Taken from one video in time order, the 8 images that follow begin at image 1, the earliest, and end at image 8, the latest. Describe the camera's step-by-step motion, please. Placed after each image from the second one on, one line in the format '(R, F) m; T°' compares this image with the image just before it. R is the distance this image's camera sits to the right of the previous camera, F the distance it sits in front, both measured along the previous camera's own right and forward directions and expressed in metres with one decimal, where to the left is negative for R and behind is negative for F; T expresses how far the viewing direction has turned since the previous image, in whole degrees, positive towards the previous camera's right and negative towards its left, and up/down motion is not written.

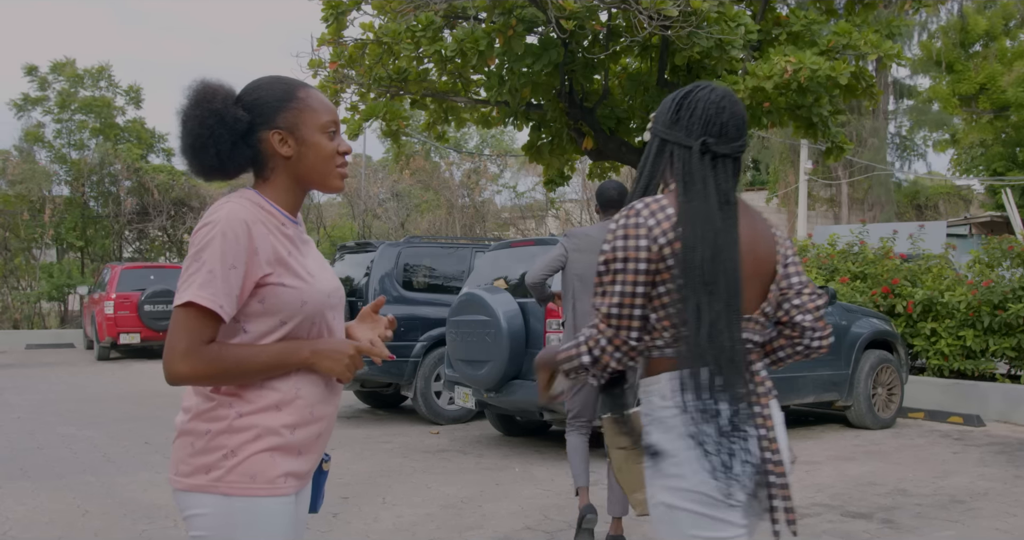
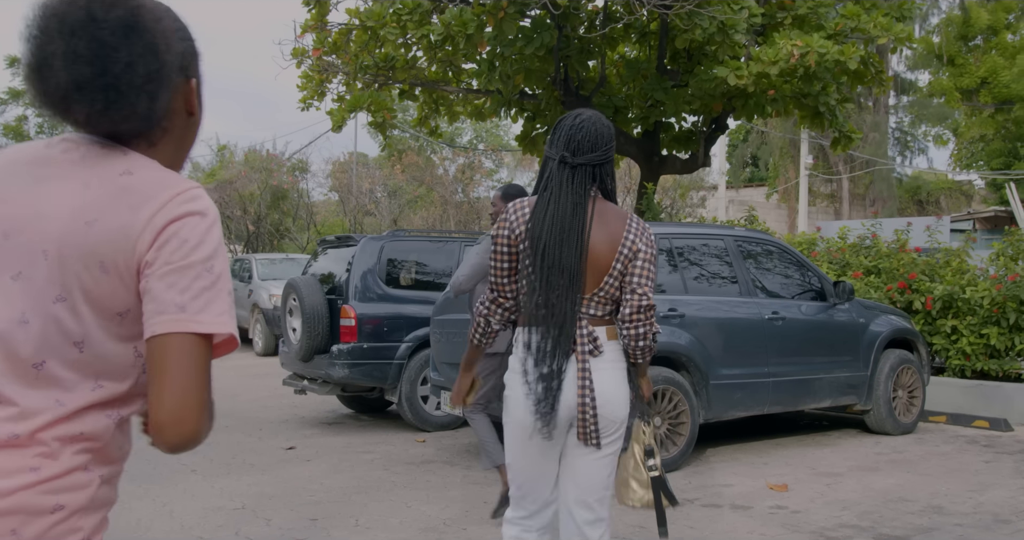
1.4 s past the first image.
(0.0, +0.6) m; 0°
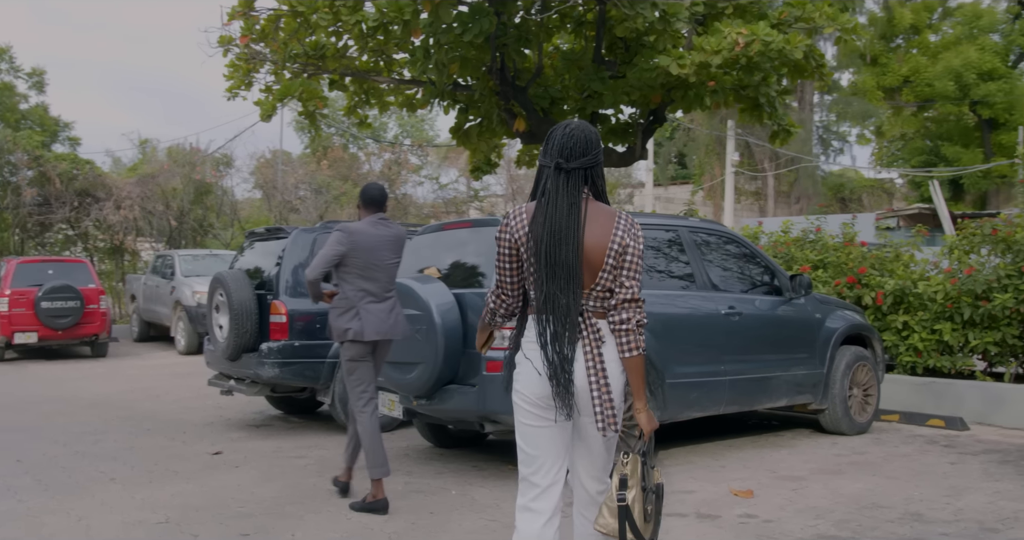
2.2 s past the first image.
(-0.1, +0.4) m; +4°
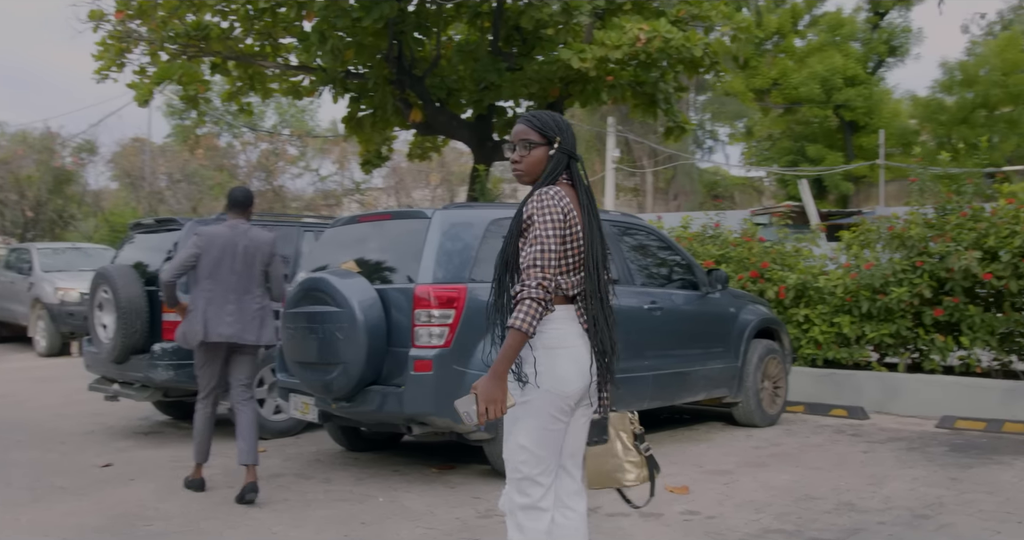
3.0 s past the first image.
(-0.3, +0.2) m; +7°
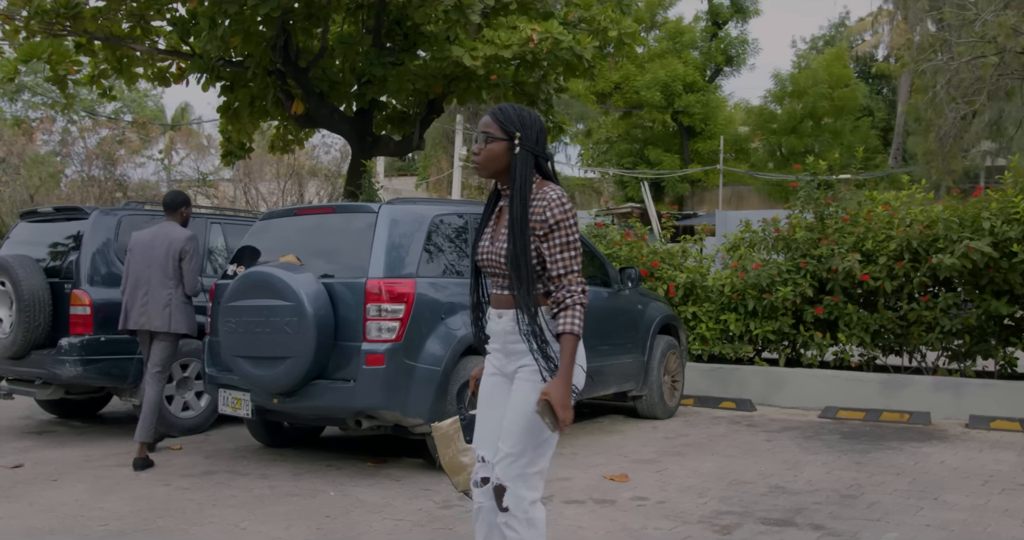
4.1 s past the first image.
(-0.6, -0.1) m; +9°
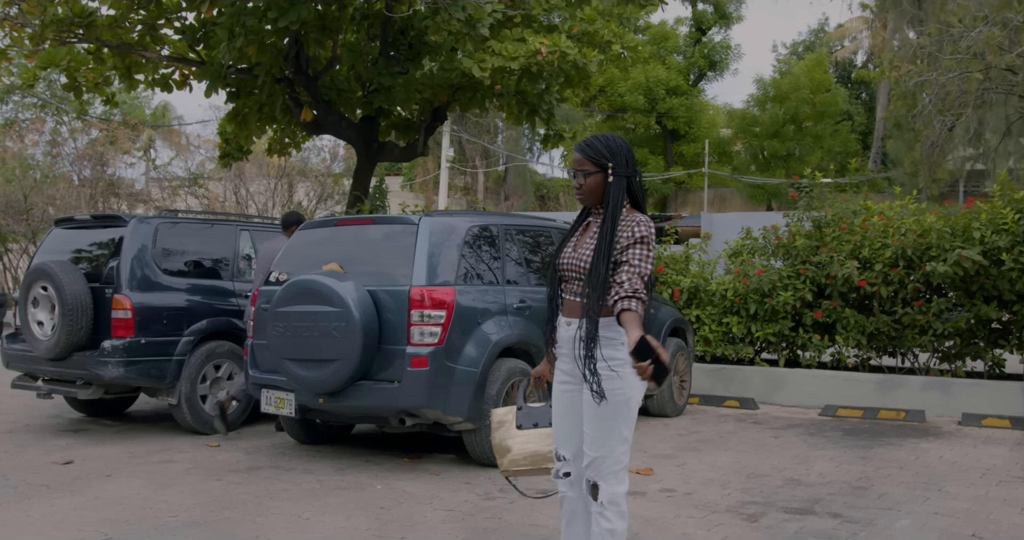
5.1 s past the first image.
(-0.3, -0.4) m; +1°
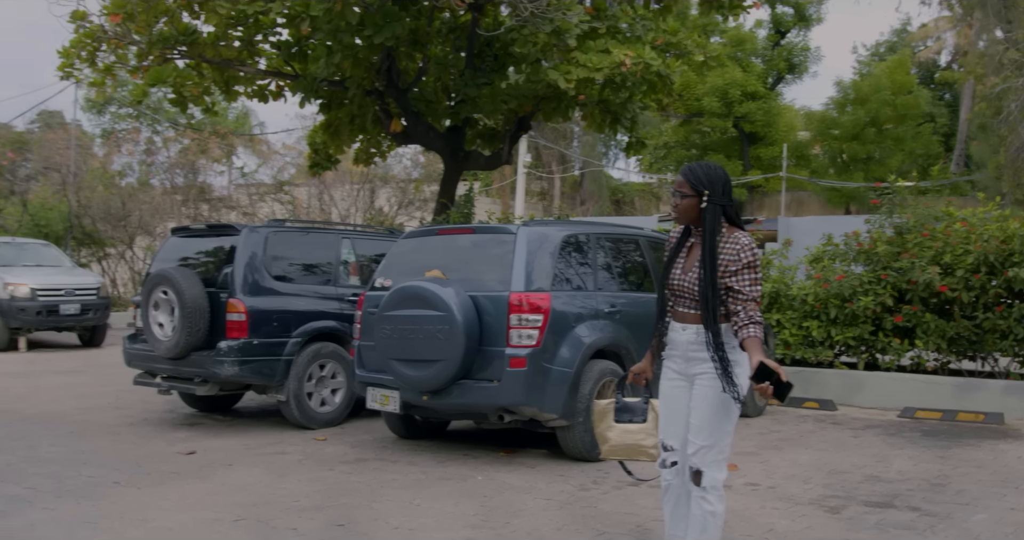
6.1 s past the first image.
(-0.1, -0.4) m; -4°
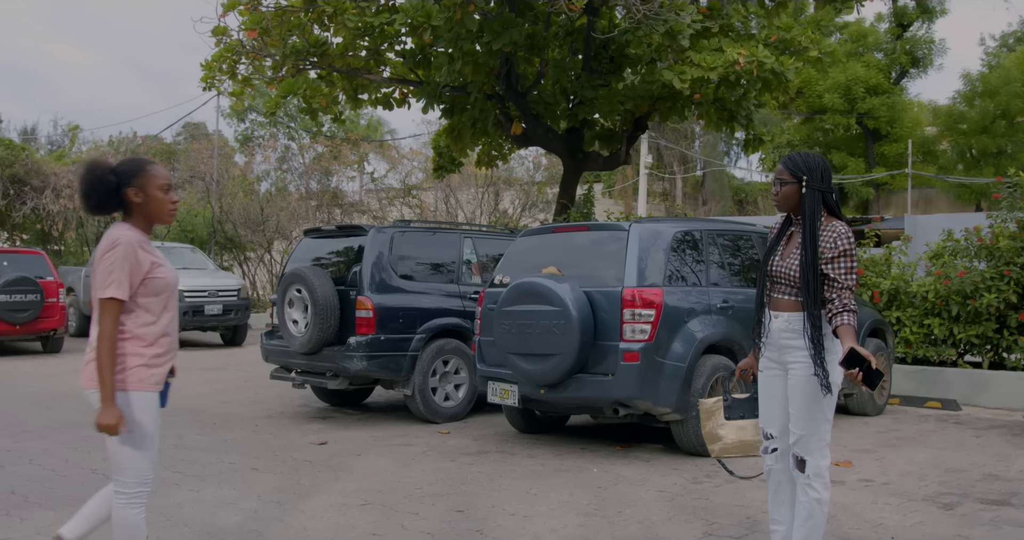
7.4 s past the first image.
(+0.1, -0.2) m; -7°
